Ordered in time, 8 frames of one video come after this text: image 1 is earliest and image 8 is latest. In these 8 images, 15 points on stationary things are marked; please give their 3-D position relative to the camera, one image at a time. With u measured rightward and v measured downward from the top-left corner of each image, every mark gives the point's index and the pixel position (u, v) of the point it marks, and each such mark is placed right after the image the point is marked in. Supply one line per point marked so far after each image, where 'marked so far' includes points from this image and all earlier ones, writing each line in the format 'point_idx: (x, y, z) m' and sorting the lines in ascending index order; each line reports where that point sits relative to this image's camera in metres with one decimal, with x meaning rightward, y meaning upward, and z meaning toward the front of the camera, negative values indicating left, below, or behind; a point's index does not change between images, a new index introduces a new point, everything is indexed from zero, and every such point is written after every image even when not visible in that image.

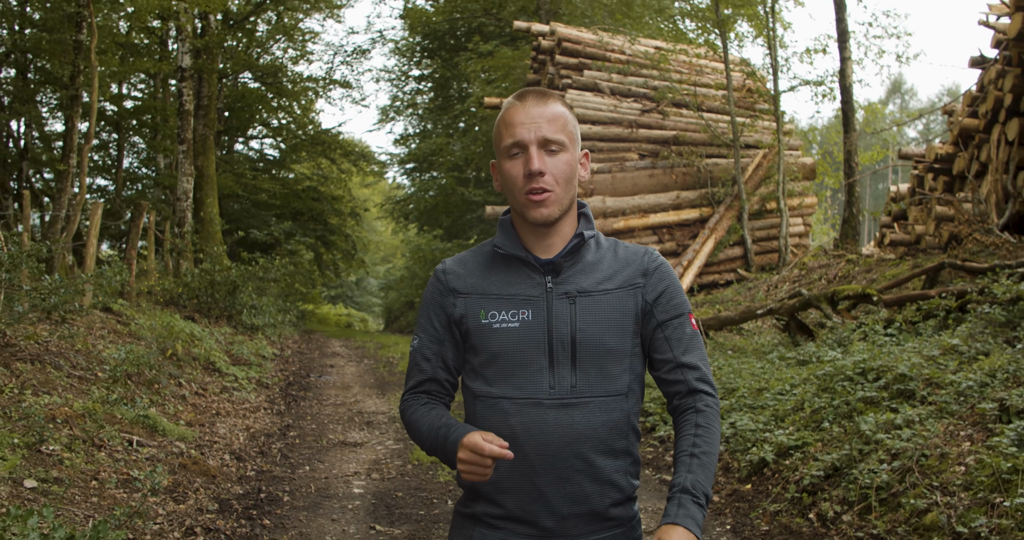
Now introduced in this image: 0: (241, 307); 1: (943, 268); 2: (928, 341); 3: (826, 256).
0: (-4.2, -0.6, +12.7) m
1: (+4.0, 0.0, +7.7) m
2: (+3.1, -0.5, +6.2) m
3: (+5.0, +0.2, +13.1) m
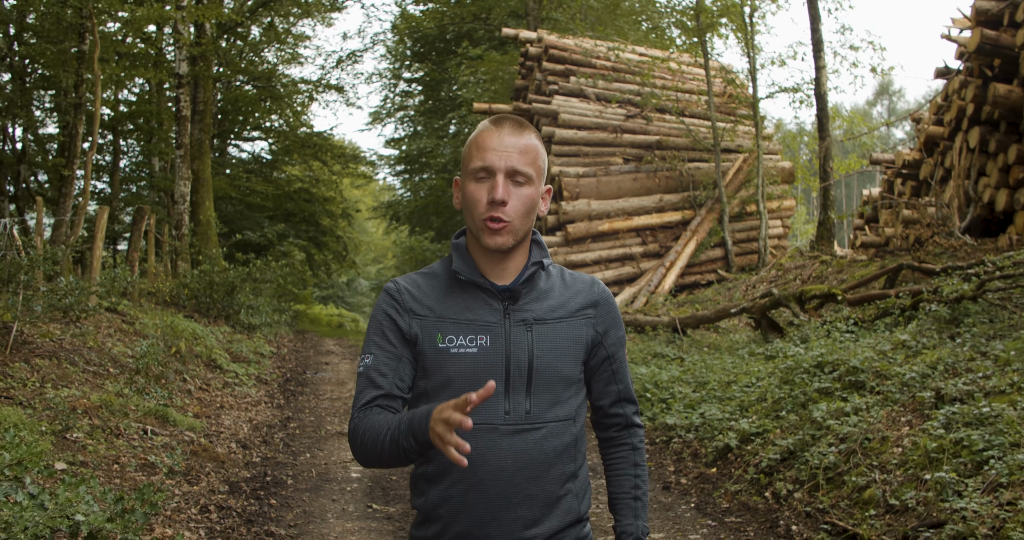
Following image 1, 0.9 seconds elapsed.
0: (-4.4, -0.6, +13.1) m
1: (+3.9, 0.0, +8.2) m
2: (+3.0, -0.6, +6.7) m
3: (+4.9, +0.2, +13.7) m
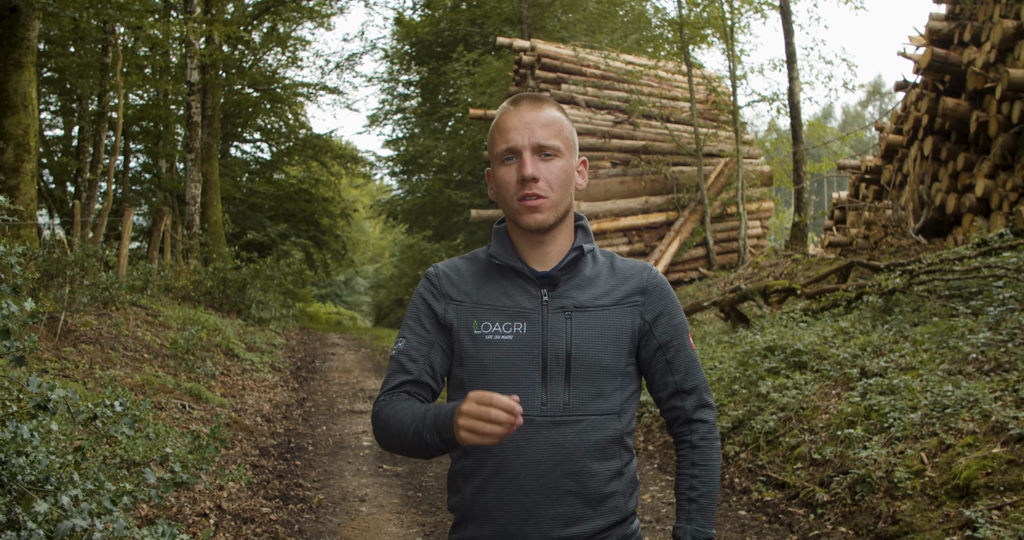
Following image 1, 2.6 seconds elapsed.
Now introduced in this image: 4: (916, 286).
0: (-4.5, -0.5, +14.0) m
1: (+3.8, 0.0, +9.2) m
2: (+2.9, -0.5, +7.7) m
3: (+4.7, +0.3, +14.6) m
4: (+3.6, -0.1, +7.4) m
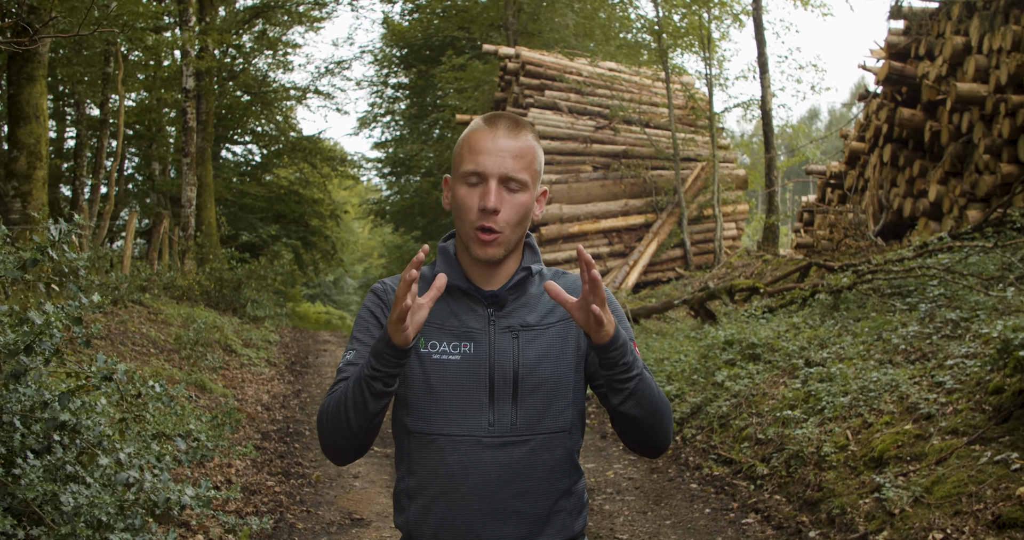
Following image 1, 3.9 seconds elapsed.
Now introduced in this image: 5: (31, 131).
0: (-4.8, -0.5, +14.6) m
1: (+3.6, 0.0, +9.9) m
2: (+2.7, -0.5, +8.3) m
3: (+4.4, +0.3, +15.3) m
4: (+3.4, -0.1, +8.1) m
5: (-5.2, +1.5, +8.9) m
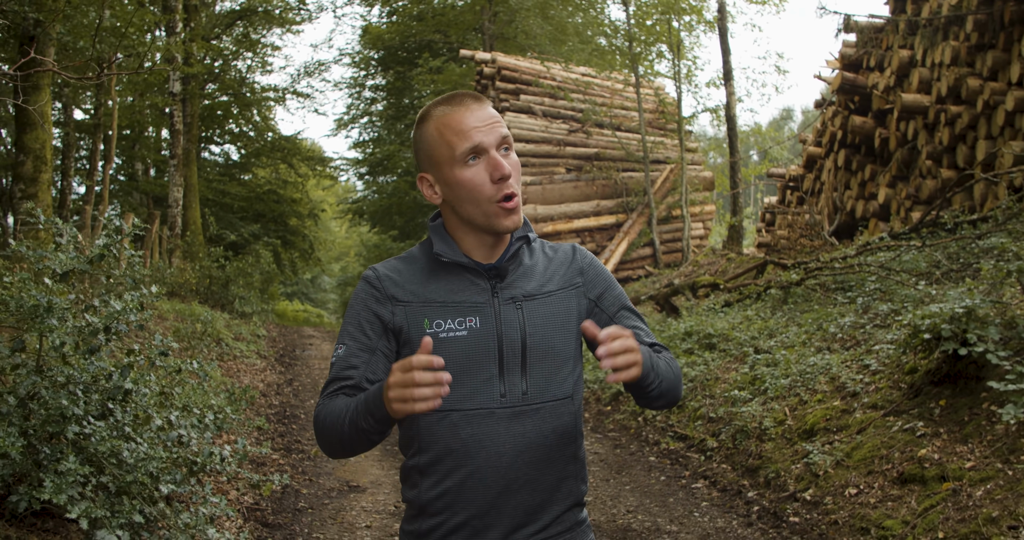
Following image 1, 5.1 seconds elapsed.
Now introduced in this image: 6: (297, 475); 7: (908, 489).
0: (-5.2, -0.5, +15.1) m
1: (+3.3, +0.1, +10.7) m
2: (+2.5, -0.5, +9.1) m
3: (+4.0, +0.3, +16.1) m
4: (+3.2, -0.1, +8.8) m
5: (-5.5, +1.5, +9.5) m
6: (-1.5, -1.5, +5.8) m
7: (+2.3, -1.2, +4.7) m
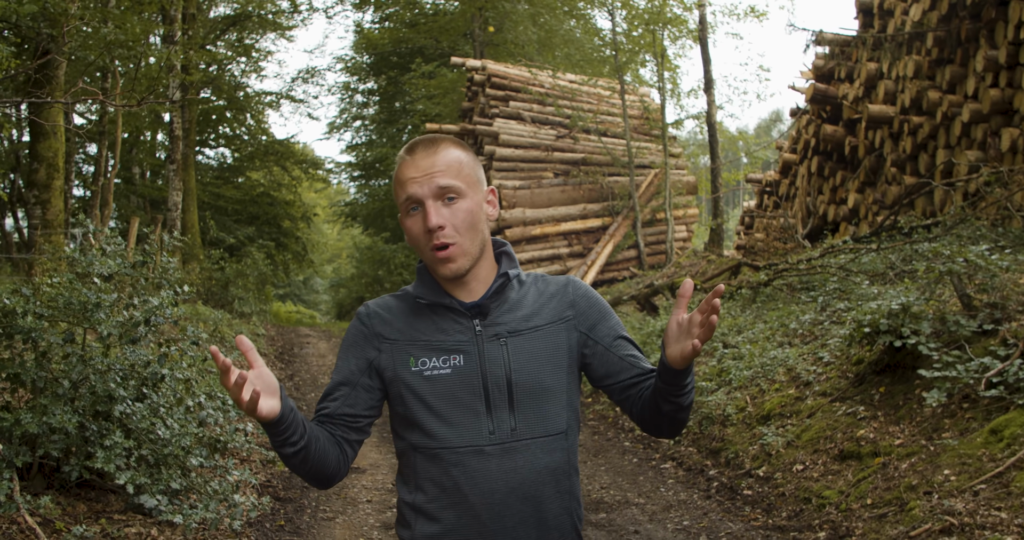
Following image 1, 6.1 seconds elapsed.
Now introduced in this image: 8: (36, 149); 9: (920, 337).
0: (-5.4, -0.5, +15.7) m
1: (+3.1, +0.1, +11.3) m
2: (+2.3, -0.5, +9.7) m
3: (+3.8, +0.3, +16.8) m
4: (+3.1, -0.1, +9.5) m
5: (-5.6, +1.5, +10.0) m
6: (-1.6, -1.5, +6.4) m
7: (+2.2, -1.3, +5.3) m
8: (-5.8, +1.5, +10.0) m
9: (+2.8, -0.5, +5.7) m
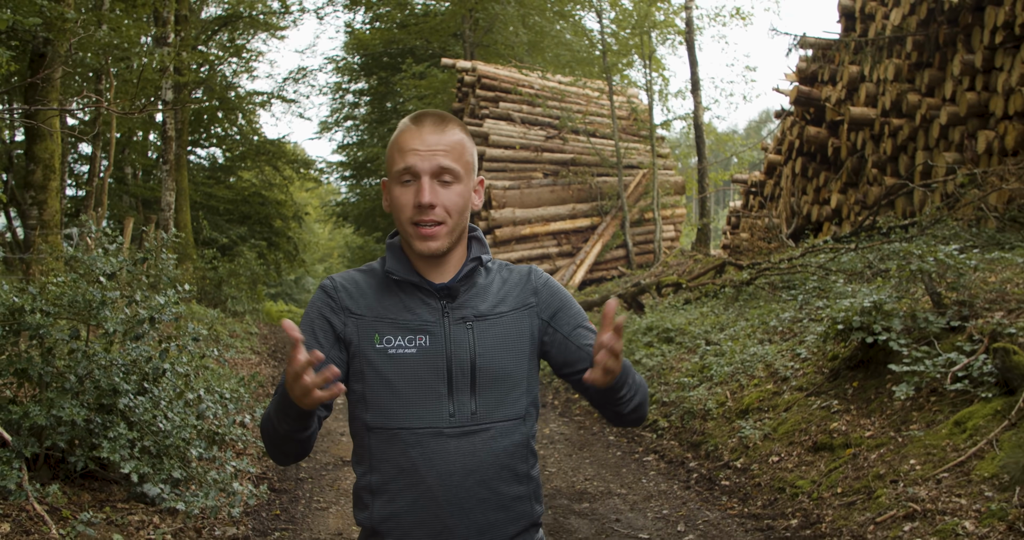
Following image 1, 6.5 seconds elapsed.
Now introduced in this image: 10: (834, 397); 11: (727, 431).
0: (-5.6, -0.5, +15.8) m
1: (+3.0, +0.1, +11.5) m
2: (+2.2, -0.5, +9.9) m
3: (+3.6, +0.3, +17.0) m
4: (+2.9, -0.1, +9.7) m
5: (-5.8, +1.5, +10.2) m
6: (-1.7, -1.5, +6.6) m
7: (+2.1, -1.2, +5.5) m
8: (-5.9, +1.5, +10.1) m
9: (+2.8, -0.5, +5.9) m
10: (+2.4, -0.9, +6.1) m
11: (+1.7, -1.3, +6.4) m
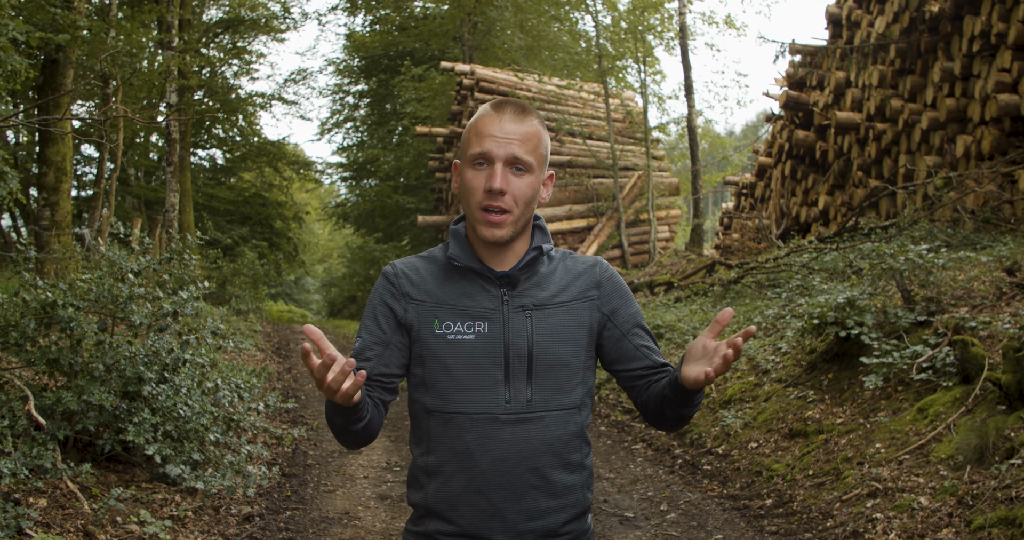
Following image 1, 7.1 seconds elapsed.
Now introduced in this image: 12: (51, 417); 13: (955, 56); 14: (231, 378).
0: (-5.6, -0.5, +16.2) m
1: (+2.9, +0.1, +11.9) m
2: (+2.1, -0.5, +10.3) m
3: (+3.5, +0.3, +17.4) m
4: (+2.9, -0.1, +10.1) m
5: (-5.8, +1.5, +10.5) m
6: (-1.8, -1.5, +7.0) m
7: (+2.0, -1.2, +5.9) m
8: (-6.0, +1.5, +10.5) m
9: (+2.7, -0.4, +6.3) m
10: (+2.4, -0.9, +6.5) m
11: (+1.6, -1.2, +6.8) m
12: (-2.6, -0.8, +4.6) m
13: (+5.6, +2.7, +10.3) m
14: (-2.0, -0.8, +5.7) m
